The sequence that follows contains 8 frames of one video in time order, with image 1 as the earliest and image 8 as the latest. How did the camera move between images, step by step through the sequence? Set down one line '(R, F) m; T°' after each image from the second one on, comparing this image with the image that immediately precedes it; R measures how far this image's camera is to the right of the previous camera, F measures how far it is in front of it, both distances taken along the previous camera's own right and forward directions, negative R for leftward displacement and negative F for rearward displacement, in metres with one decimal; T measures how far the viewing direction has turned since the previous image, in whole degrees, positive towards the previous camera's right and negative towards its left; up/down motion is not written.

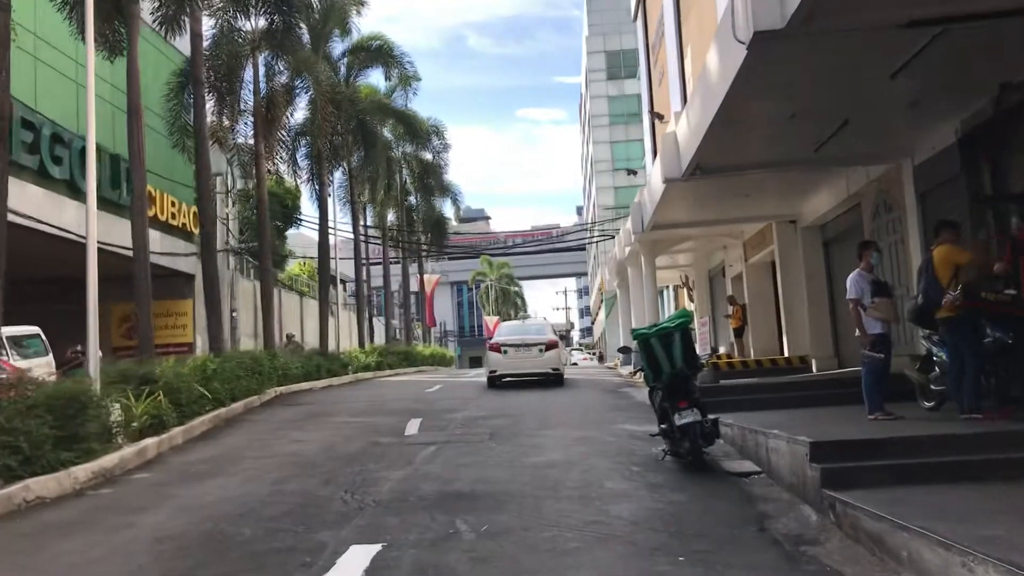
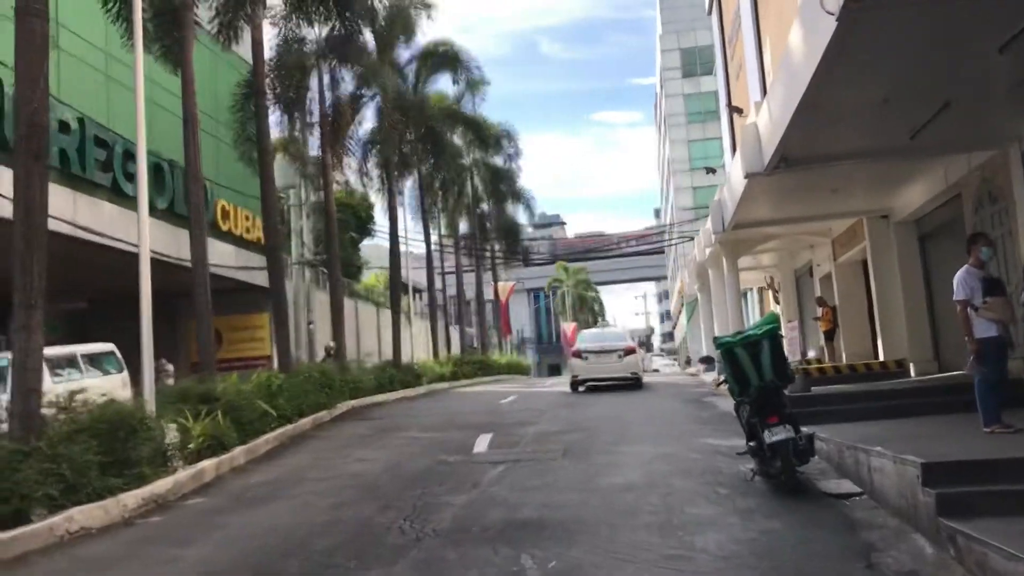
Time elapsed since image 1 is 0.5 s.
(+0.1, +0.7) m; -5°
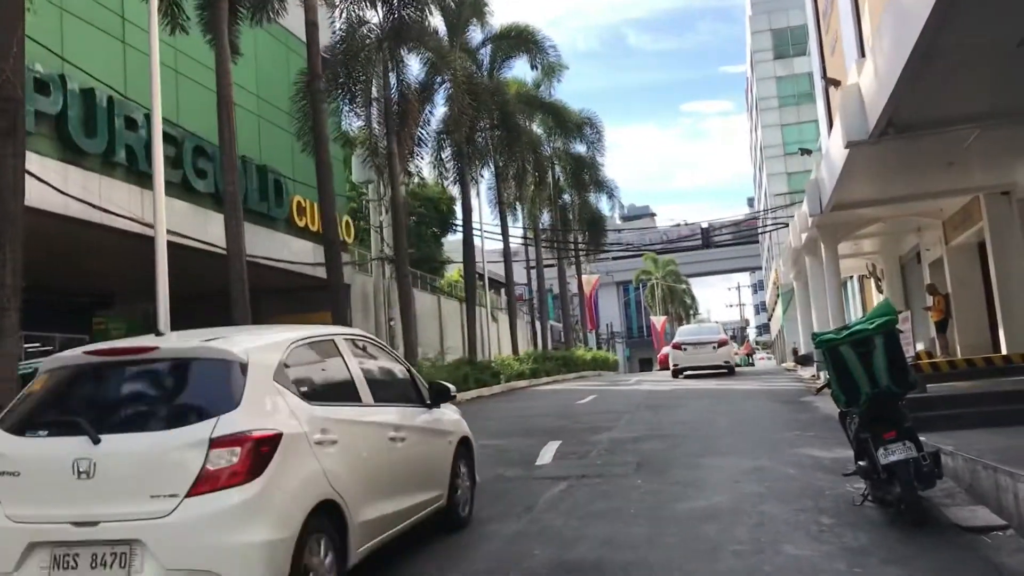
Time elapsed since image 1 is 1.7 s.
(+0.3, +1.4) m; -5°
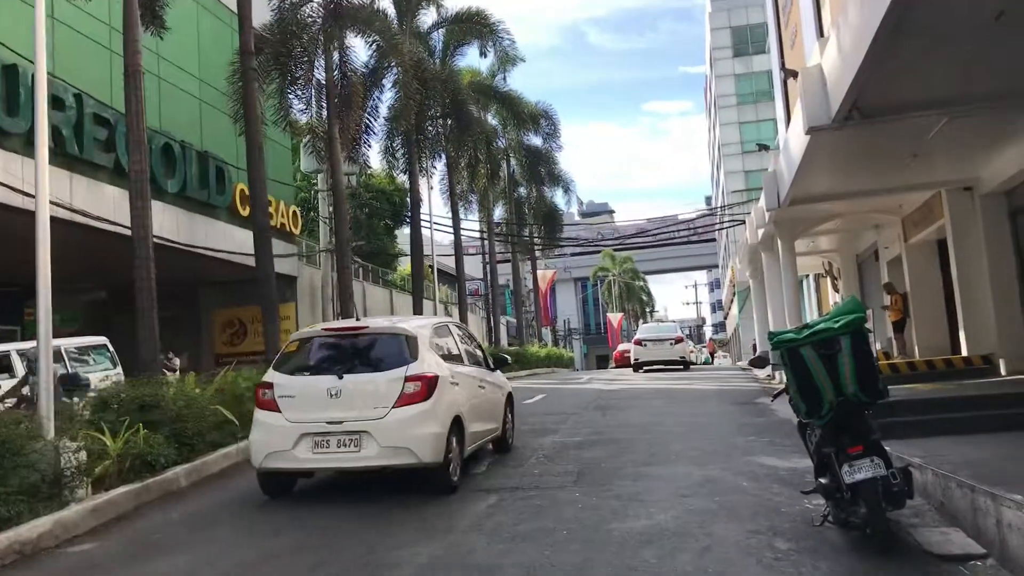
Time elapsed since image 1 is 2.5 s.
(+0.3, +0.9) m; +2°
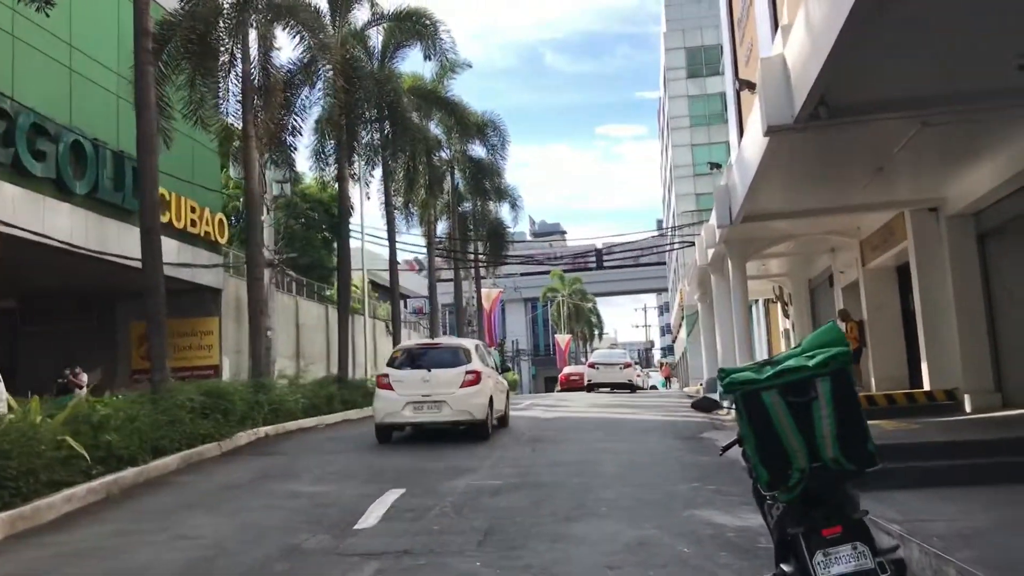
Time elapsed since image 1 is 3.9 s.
(+0.4, +1.6) m; +3°
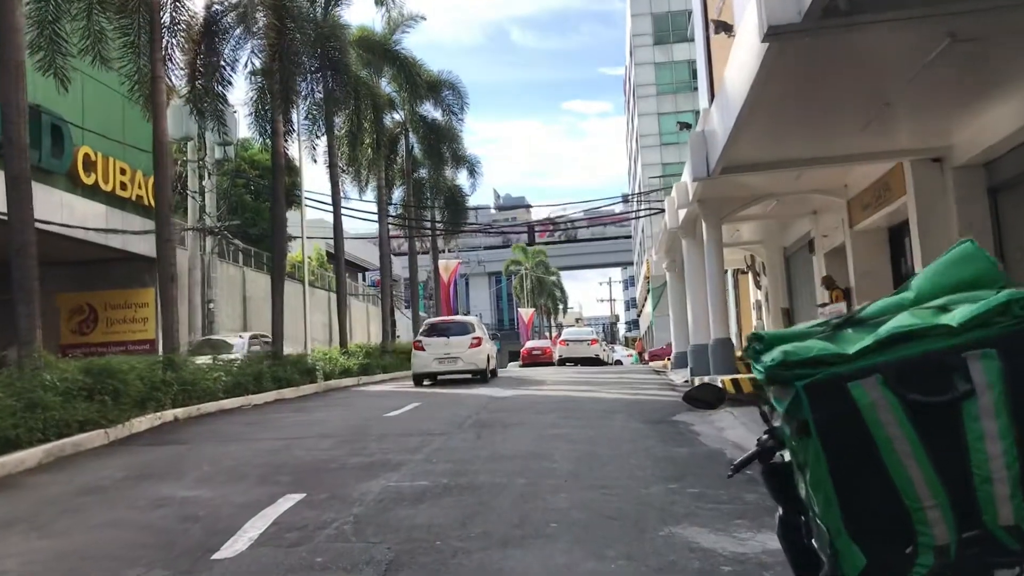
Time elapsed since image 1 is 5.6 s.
(+0.3, +2.1) m; +2°
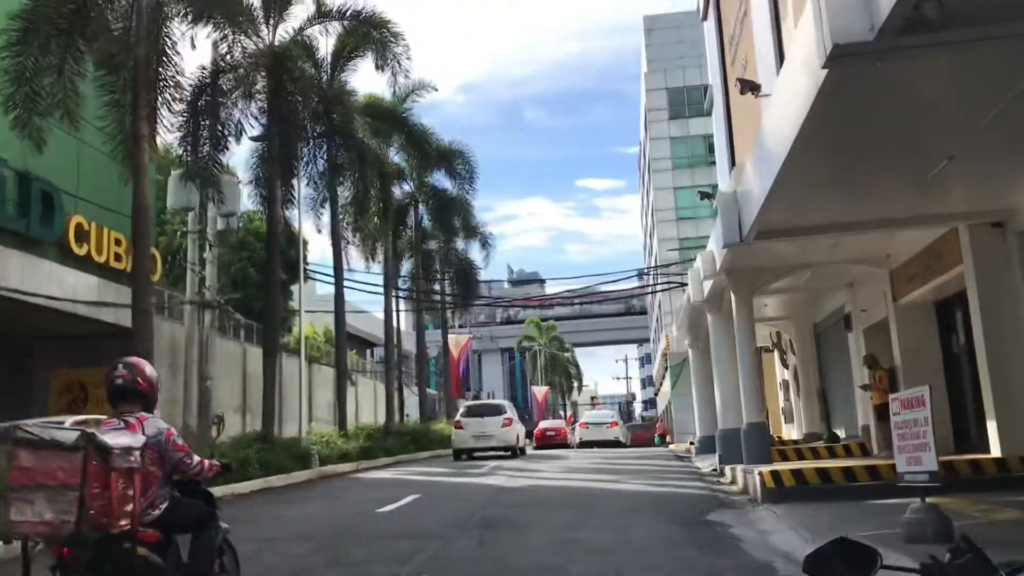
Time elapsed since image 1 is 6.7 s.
(+0.1, +1.4) m; -1°
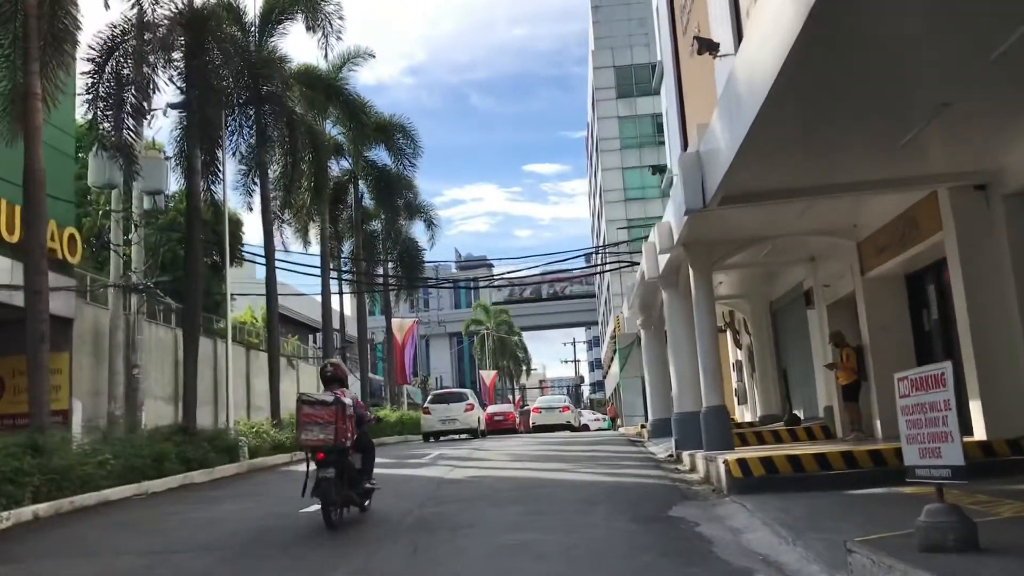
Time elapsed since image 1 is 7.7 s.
(+0.1, +1.3) m; +3°
